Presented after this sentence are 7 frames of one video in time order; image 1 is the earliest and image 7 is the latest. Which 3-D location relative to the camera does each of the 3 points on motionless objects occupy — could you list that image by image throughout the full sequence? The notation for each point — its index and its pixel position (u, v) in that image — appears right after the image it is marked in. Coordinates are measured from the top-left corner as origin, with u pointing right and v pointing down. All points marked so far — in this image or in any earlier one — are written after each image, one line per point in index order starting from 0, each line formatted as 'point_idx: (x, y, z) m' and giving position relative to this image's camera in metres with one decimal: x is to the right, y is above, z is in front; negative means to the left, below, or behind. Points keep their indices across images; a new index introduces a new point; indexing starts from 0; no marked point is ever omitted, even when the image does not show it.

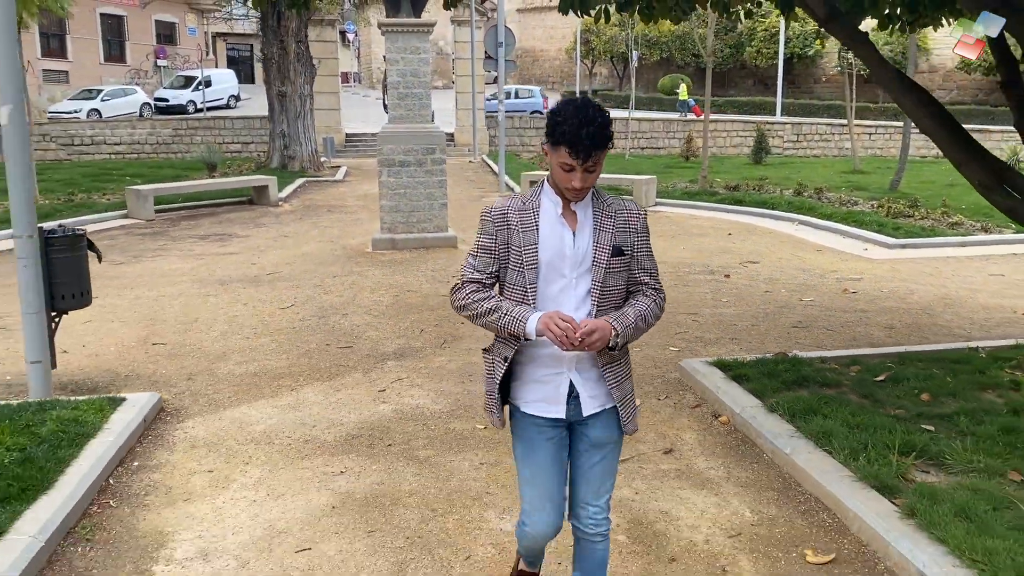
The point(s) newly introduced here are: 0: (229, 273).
0: (-2.8, +0.1, +8.6) m
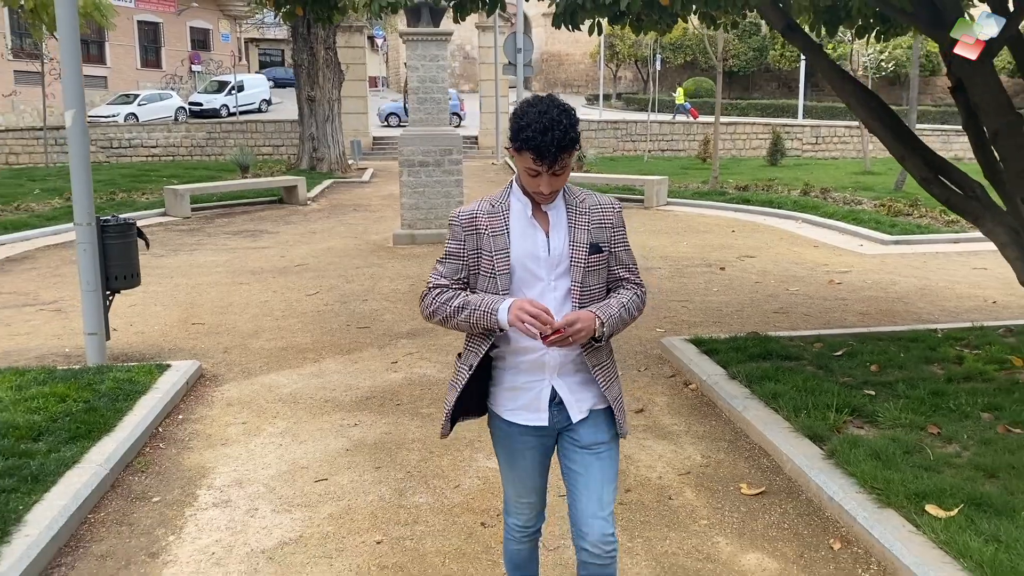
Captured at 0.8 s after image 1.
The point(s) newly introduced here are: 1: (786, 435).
0: (-2.7, +0.2, +9.3) m
1: (+1.3, -0.7, +4.1) m
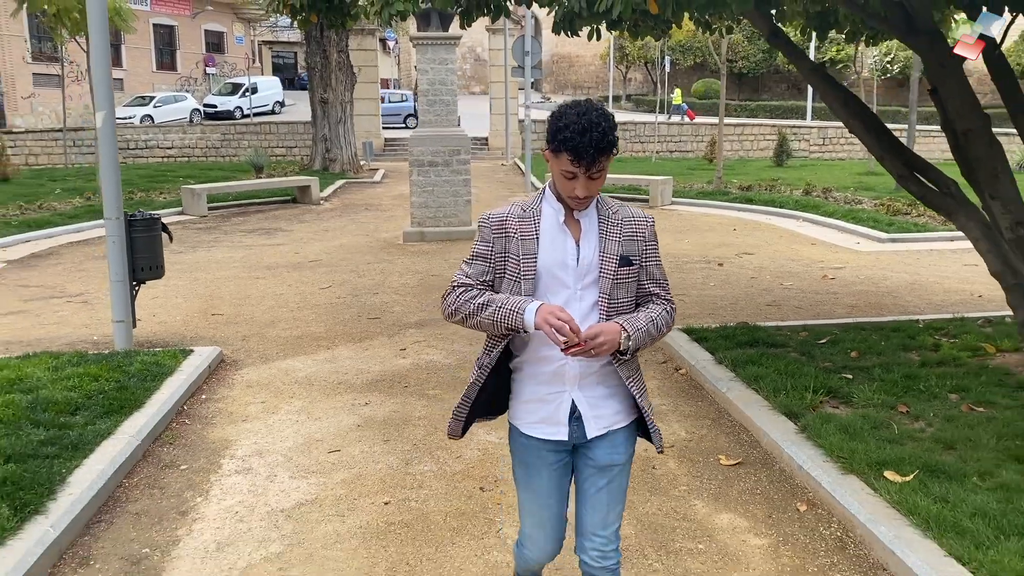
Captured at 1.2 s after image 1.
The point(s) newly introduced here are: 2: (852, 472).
0: (-2.6, +0.3, +9.7) m
1: (+1.3, -0.6, +4.4) m
2: (+1.4, -0.8, +3.7) m
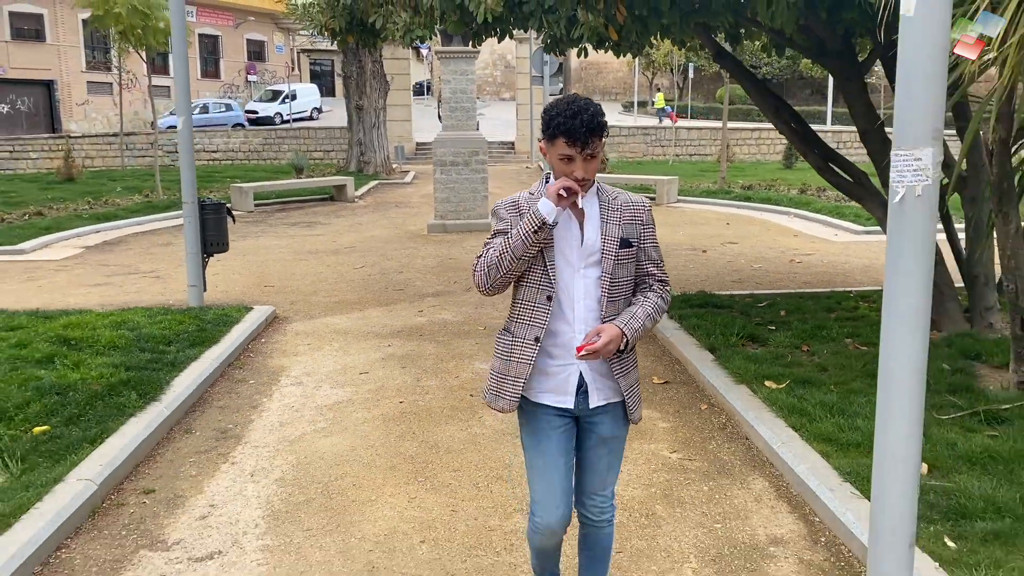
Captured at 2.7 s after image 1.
0: (-2.5, +0.5, +11.2) m
1: (+1.2, -0.4, +5.7) m
2: (+1.3, -0.5, +5.0) m
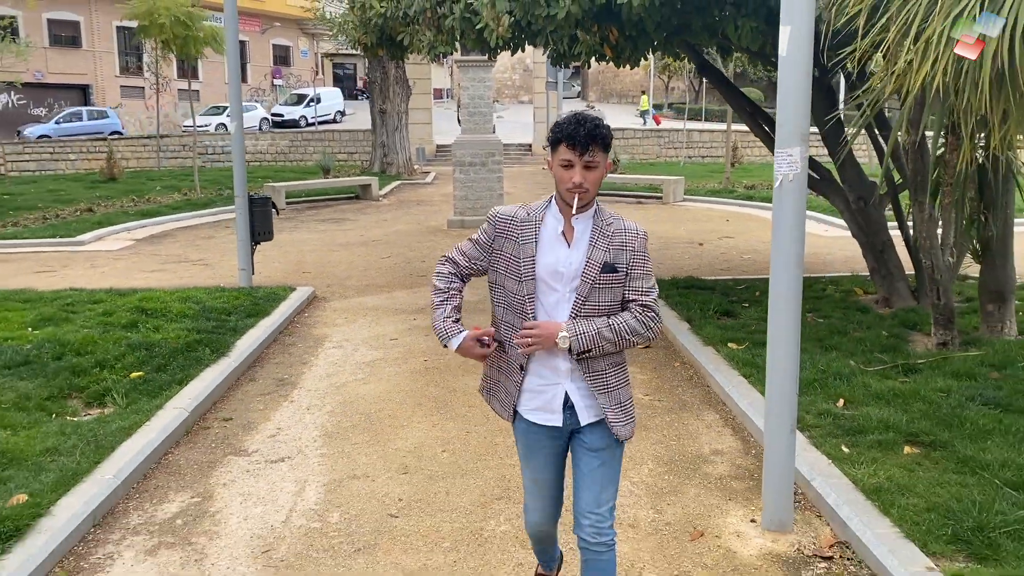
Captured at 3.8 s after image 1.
0: (-2.3, +0.7, +12.2) m
1: (+1.2, -0.2, +6.7) m
2: (+1.3, -0.4, +6.0) m
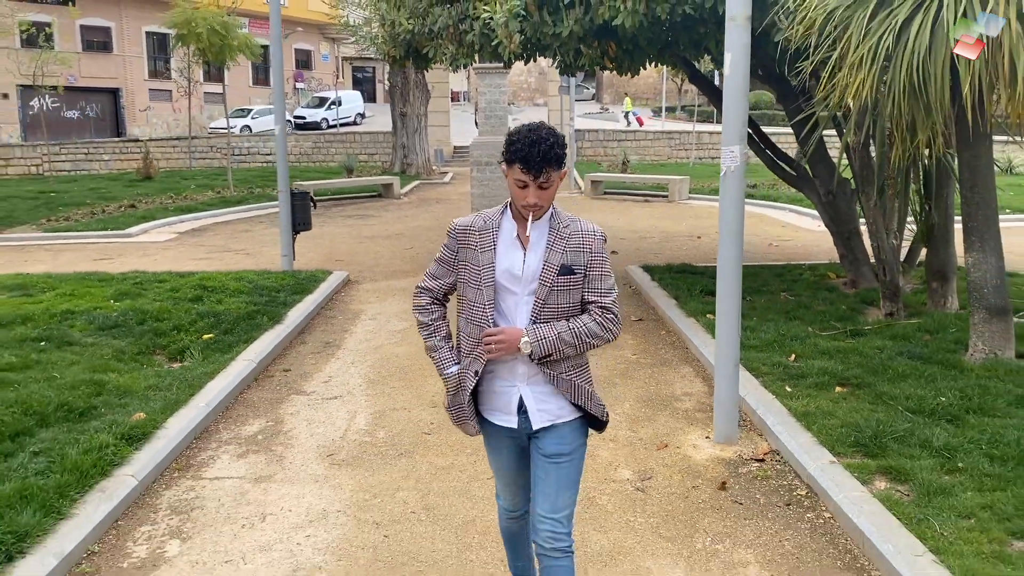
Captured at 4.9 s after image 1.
0: (-2.1, +0.8, +13.3) m
1: (+1.3, -0.1, +7.7) m
2: (+1.4, -0.2, +7.0) m
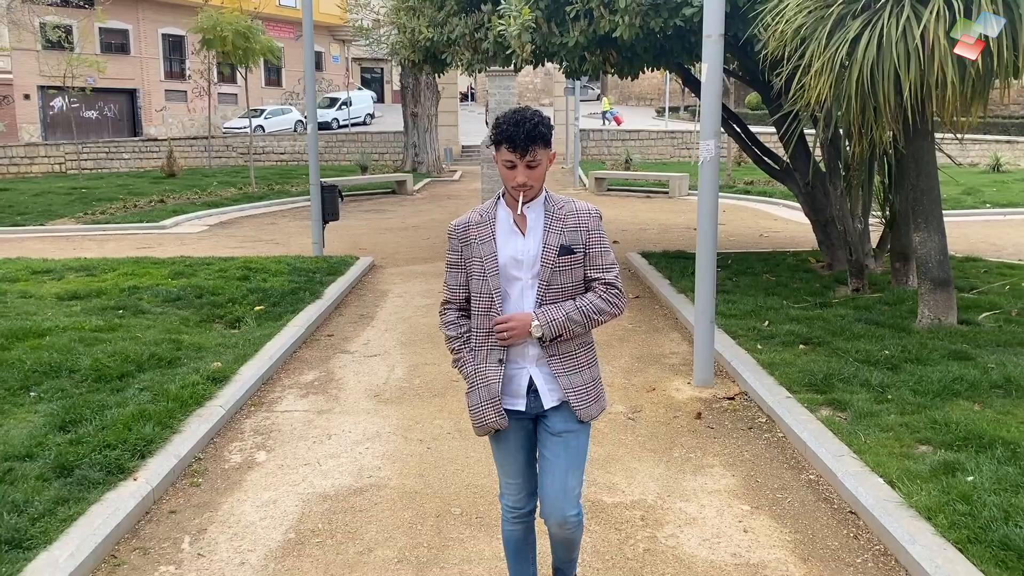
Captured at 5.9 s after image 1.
0: (-2.0, +1.0, +14.2) m
1: (+1.4, +0.1, +8.6) m
2: (+1.5, 0.0, +7.9) m
